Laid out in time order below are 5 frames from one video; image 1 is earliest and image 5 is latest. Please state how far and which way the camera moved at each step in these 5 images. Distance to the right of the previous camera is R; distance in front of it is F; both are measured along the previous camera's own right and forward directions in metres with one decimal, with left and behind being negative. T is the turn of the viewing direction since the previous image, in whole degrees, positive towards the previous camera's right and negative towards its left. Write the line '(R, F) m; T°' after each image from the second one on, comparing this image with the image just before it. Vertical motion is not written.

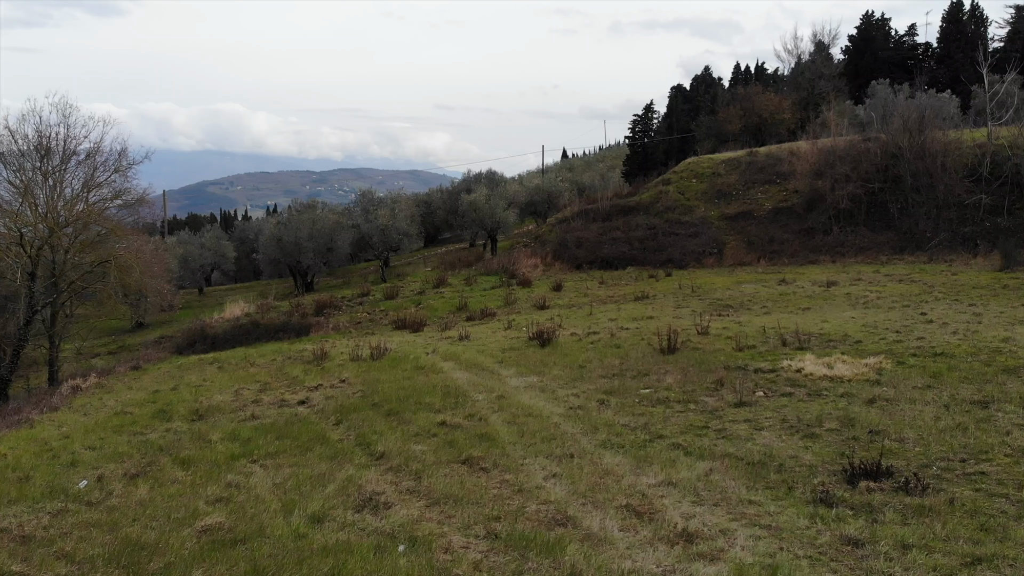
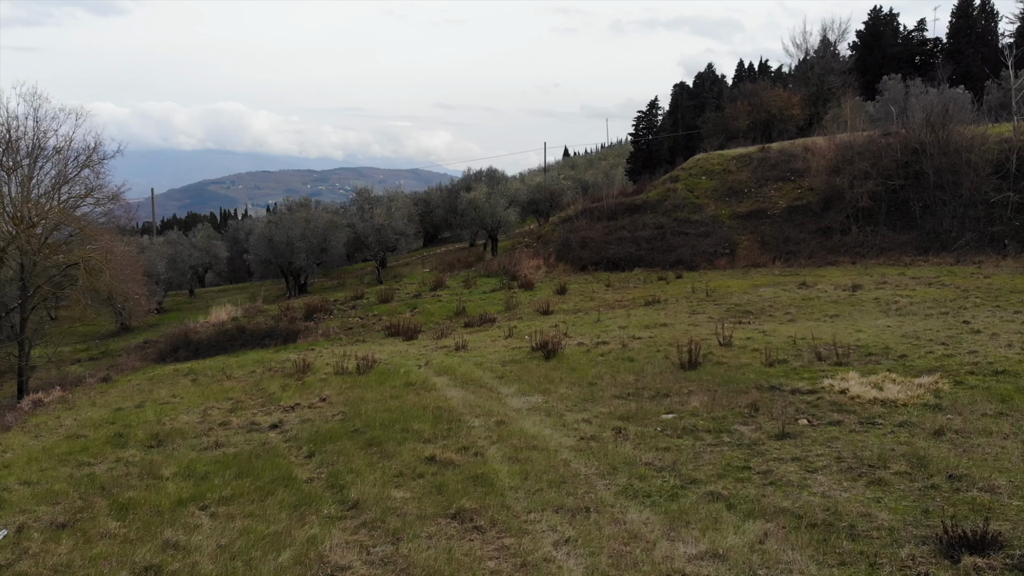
(0.0, +1.5) m; 0°
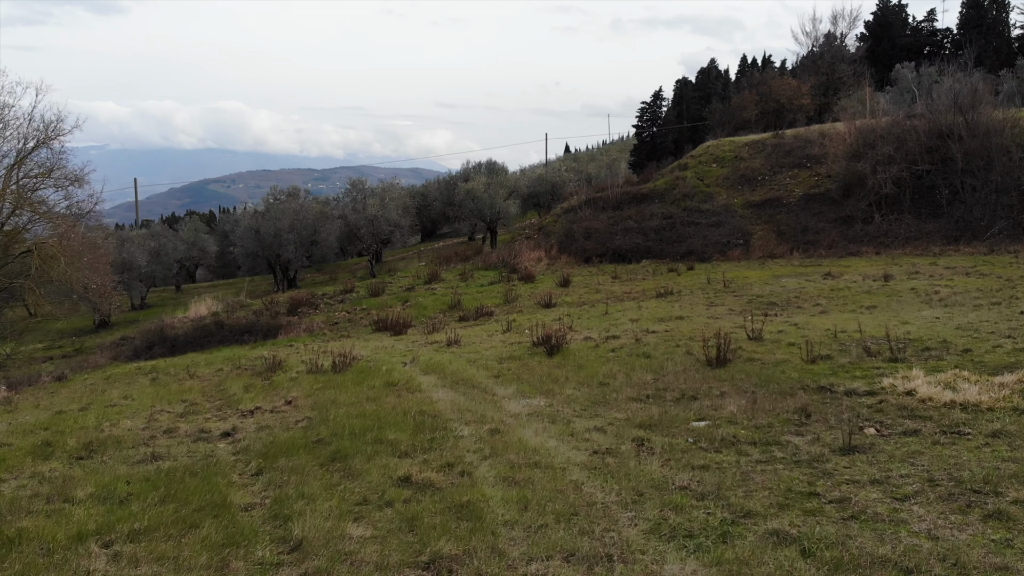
(0.0, +1.8) m; 0°
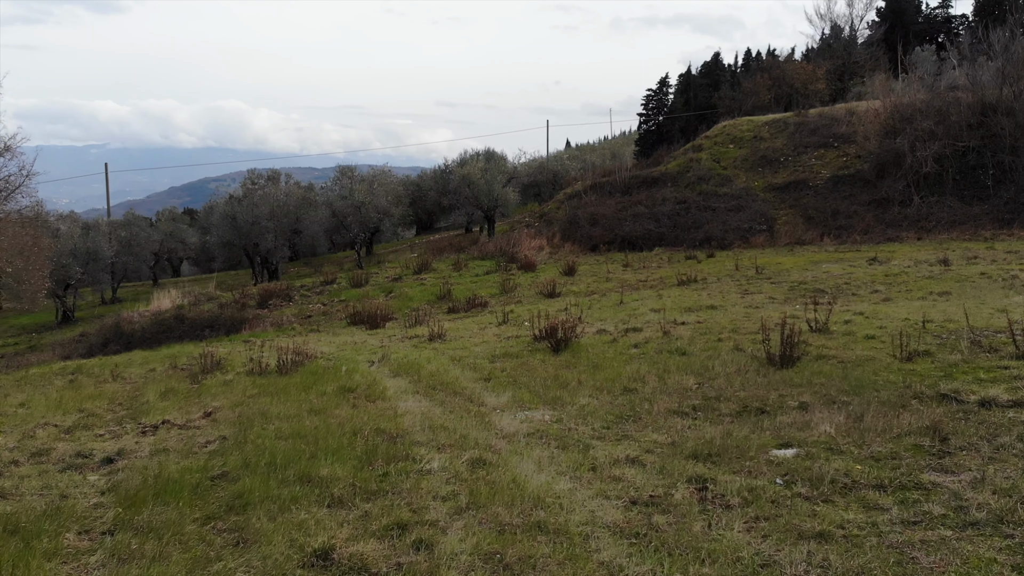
(+0.1, +2.6) m; 0°
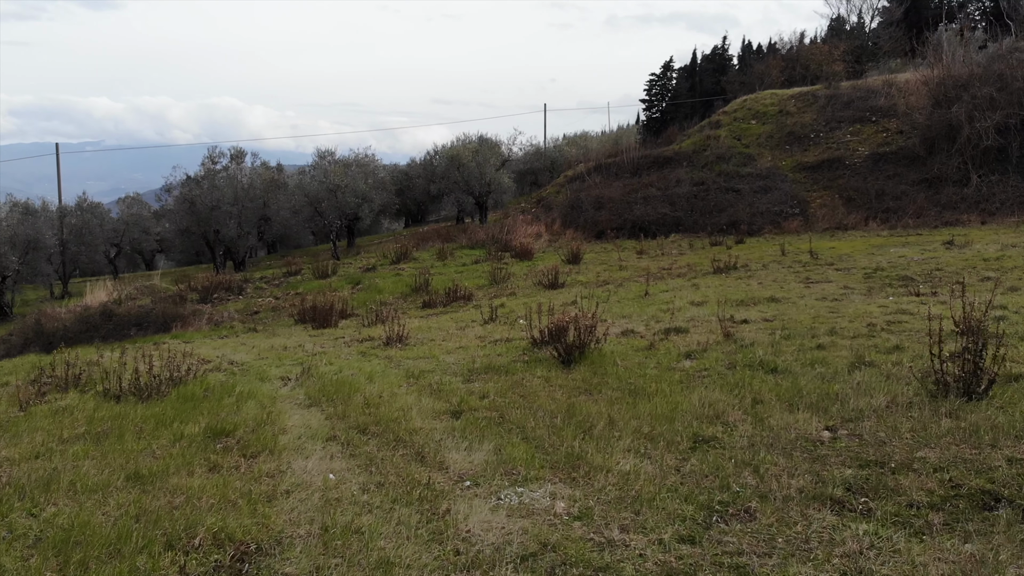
(+0.1, +3.3) m; 0°
